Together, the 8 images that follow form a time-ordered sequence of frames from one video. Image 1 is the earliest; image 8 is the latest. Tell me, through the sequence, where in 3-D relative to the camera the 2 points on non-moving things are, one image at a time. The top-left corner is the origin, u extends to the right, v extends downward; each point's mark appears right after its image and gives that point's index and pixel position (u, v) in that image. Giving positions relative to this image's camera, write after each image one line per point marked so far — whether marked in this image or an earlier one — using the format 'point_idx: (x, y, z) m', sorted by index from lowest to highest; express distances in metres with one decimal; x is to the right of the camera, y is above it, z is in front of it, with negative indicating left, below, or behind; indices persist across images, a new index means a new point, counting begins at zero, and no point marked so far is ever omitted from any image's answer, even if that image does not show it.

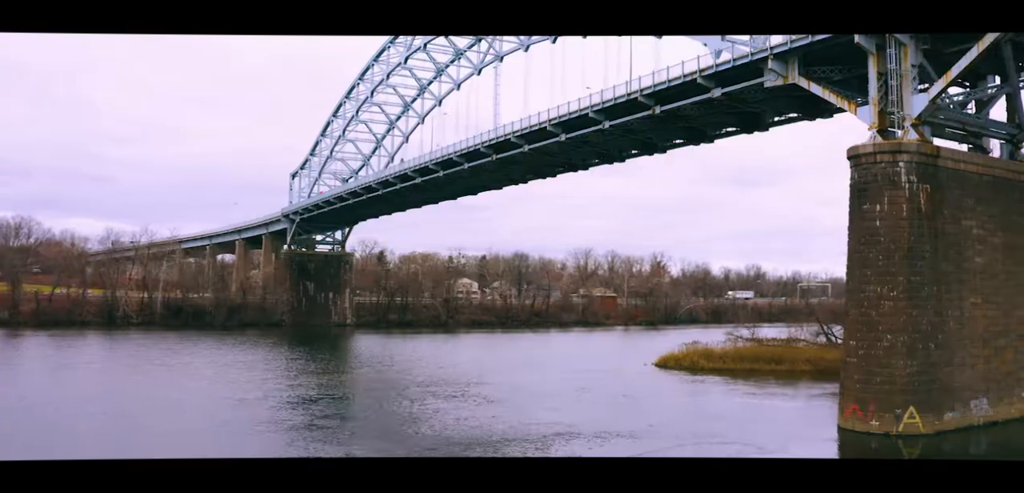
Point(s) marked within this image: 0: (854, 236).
0: (+5.8, +0.2, +14.8) m
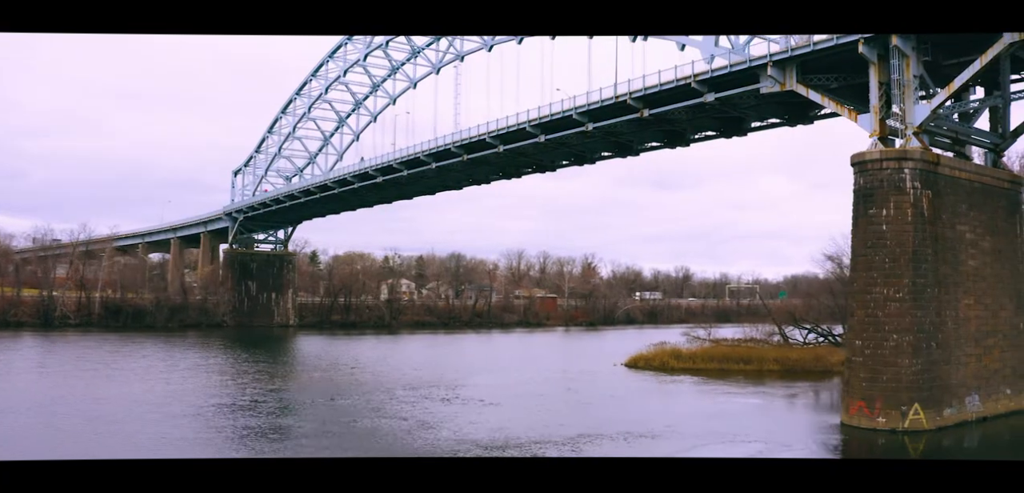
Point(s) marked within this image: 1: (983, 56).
0: (+6.1, +0.1, +15.3) m
1: (+8.5, +3.4, +15.3) m
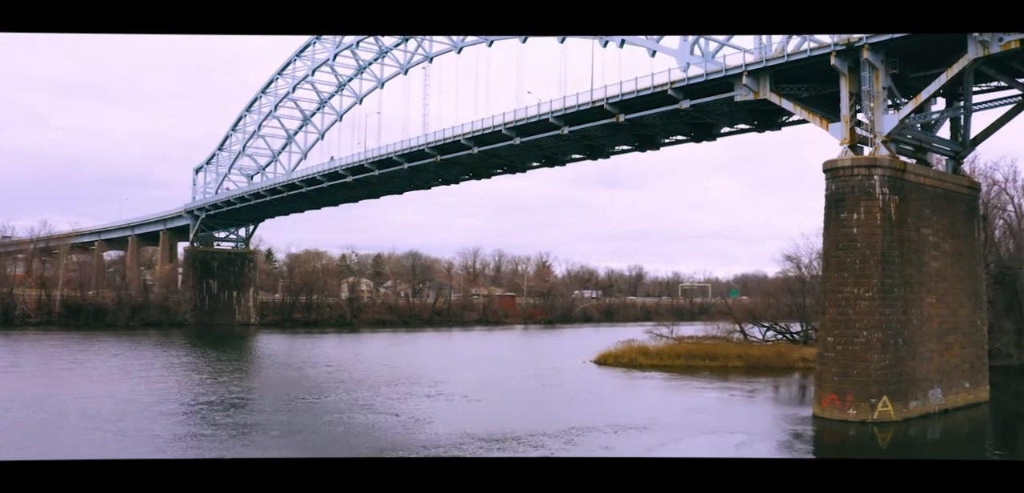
0: (+6.0, +0.1, +16.1) m
1: (+8.4, +3.4, +16.4) m
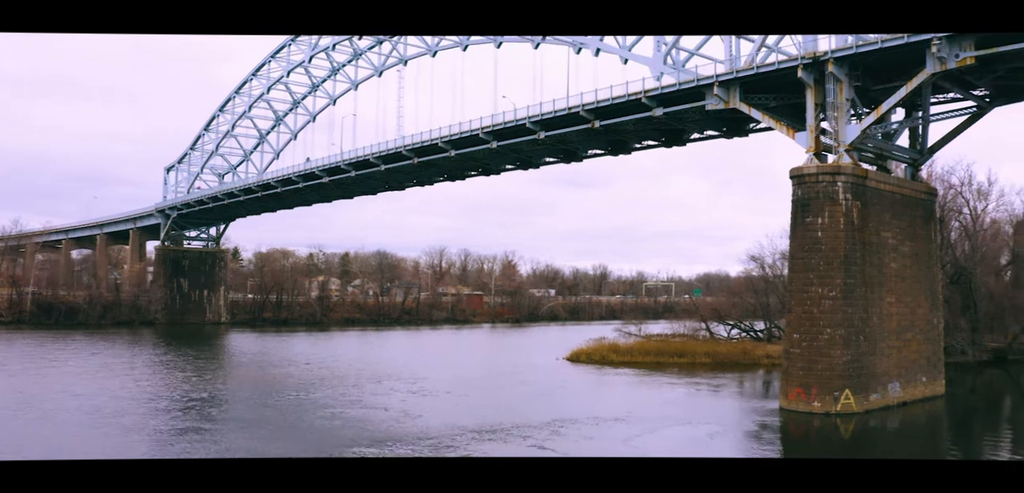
0: (+5.7, +0.1, +17.1) m
1: (+8.1, +3.3, +17.5) m
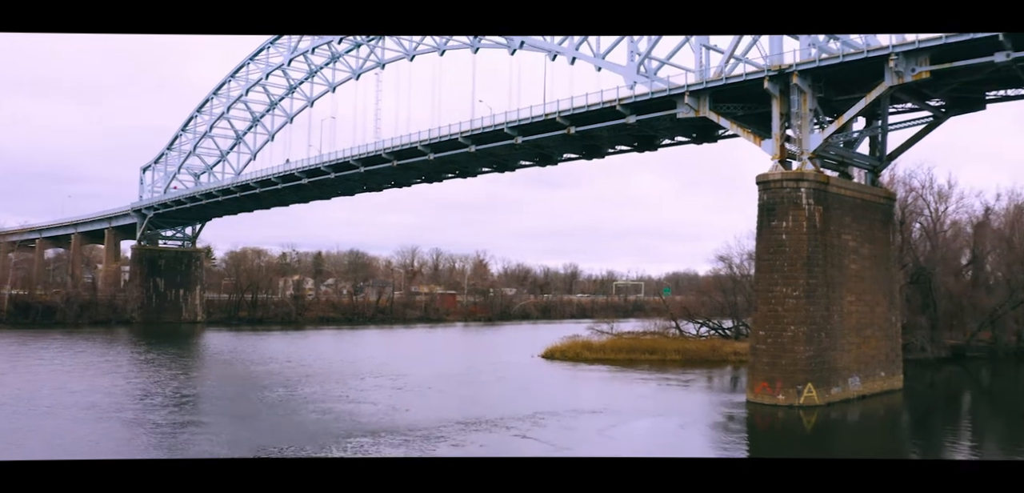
0: (+5.3, 0.0, +18.2) m
1: (+7.7, +3.3, +18.6) m
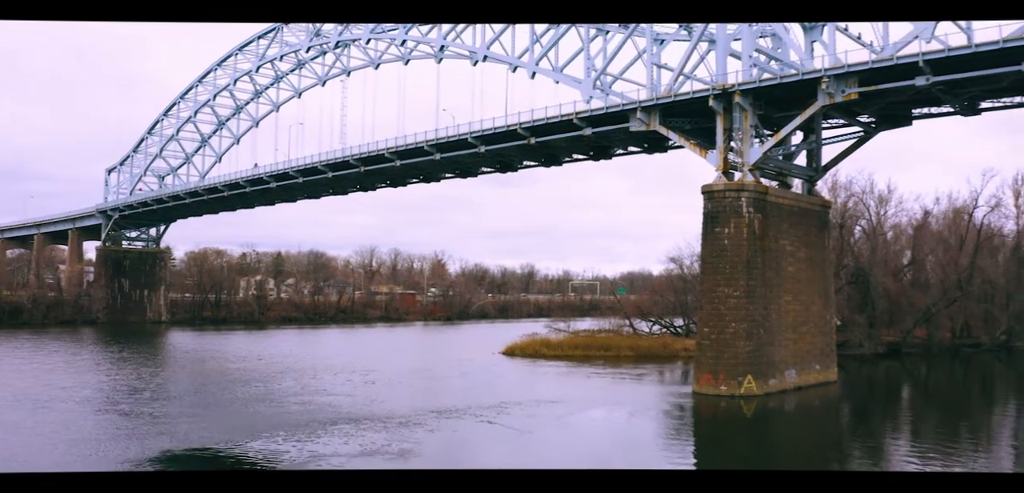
0: (+4.5, -0.1, +19.9) m
1: (+6.9, +3.2, +20.4) m
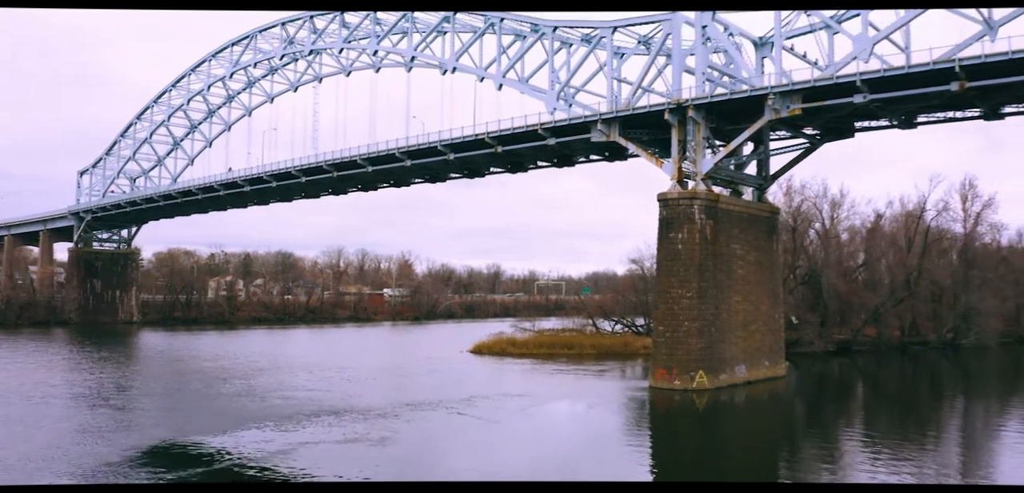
0: (+3.7, -0.2, +21.3) m
1: (+6.1, +3.0, +22.0) m
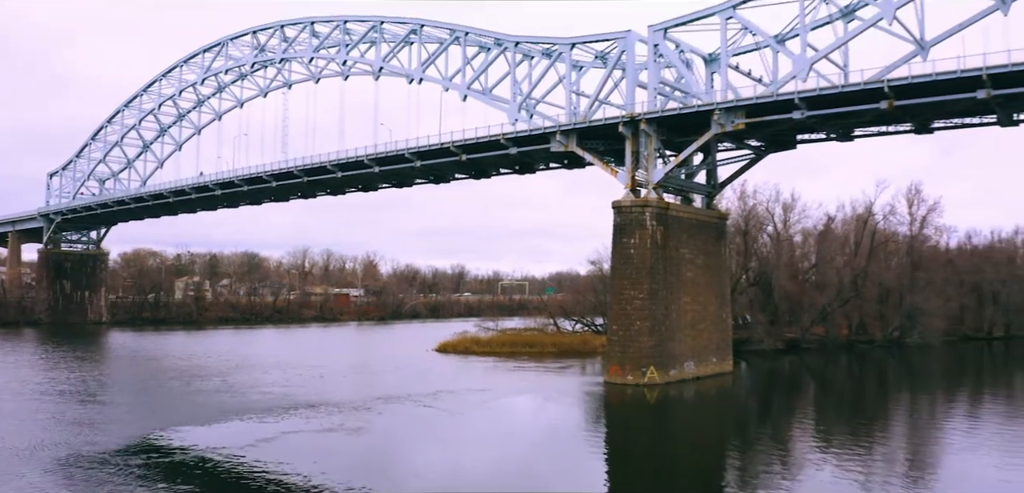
0: (+2.8, -0.3, +22.9) m
1: (+5.1, +2.9, +23.6) m
